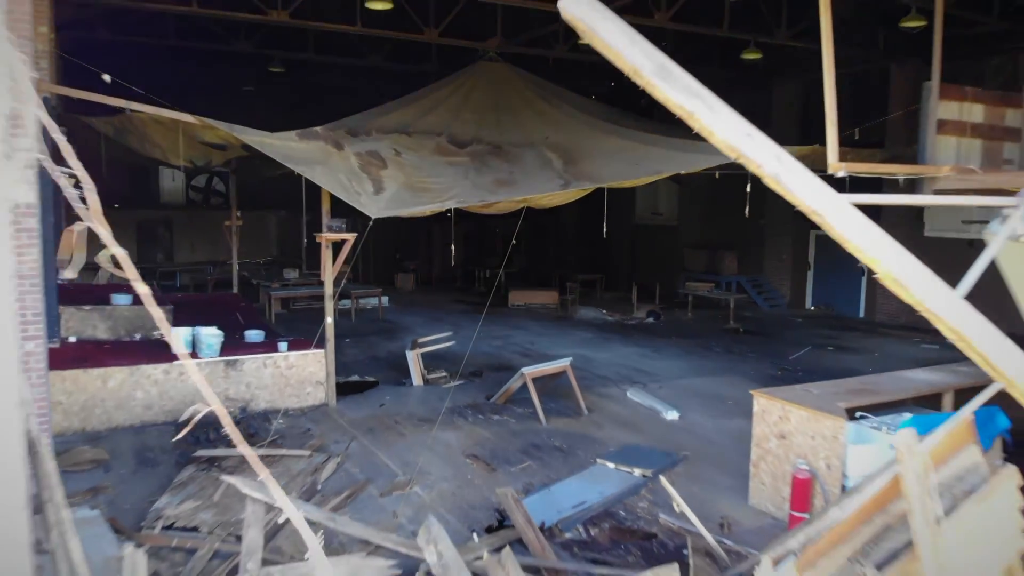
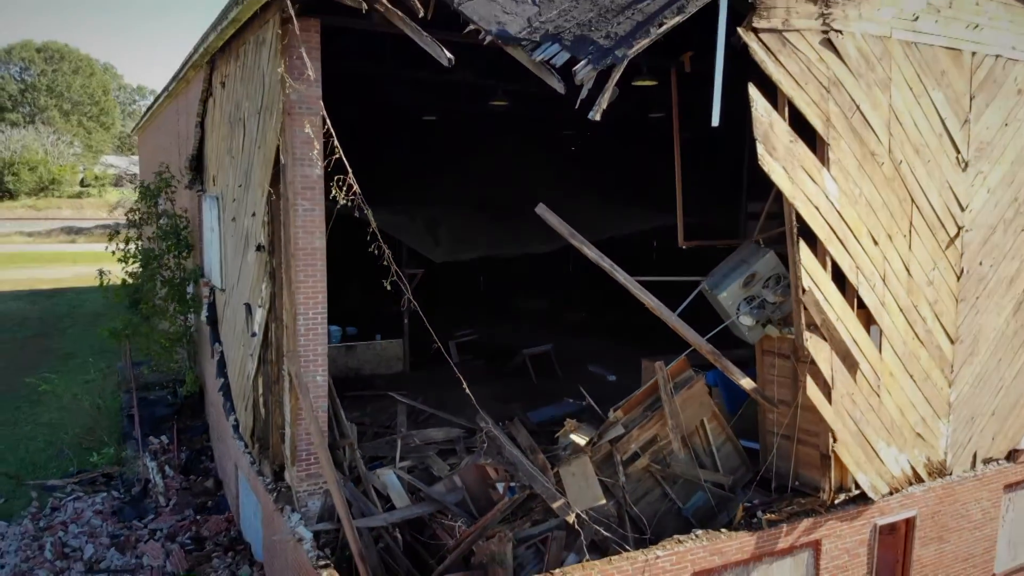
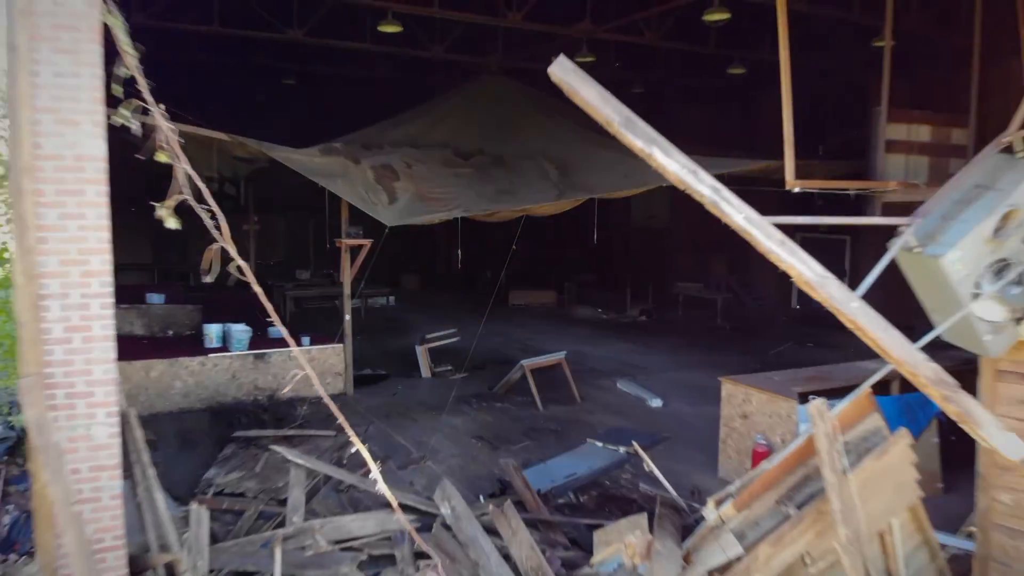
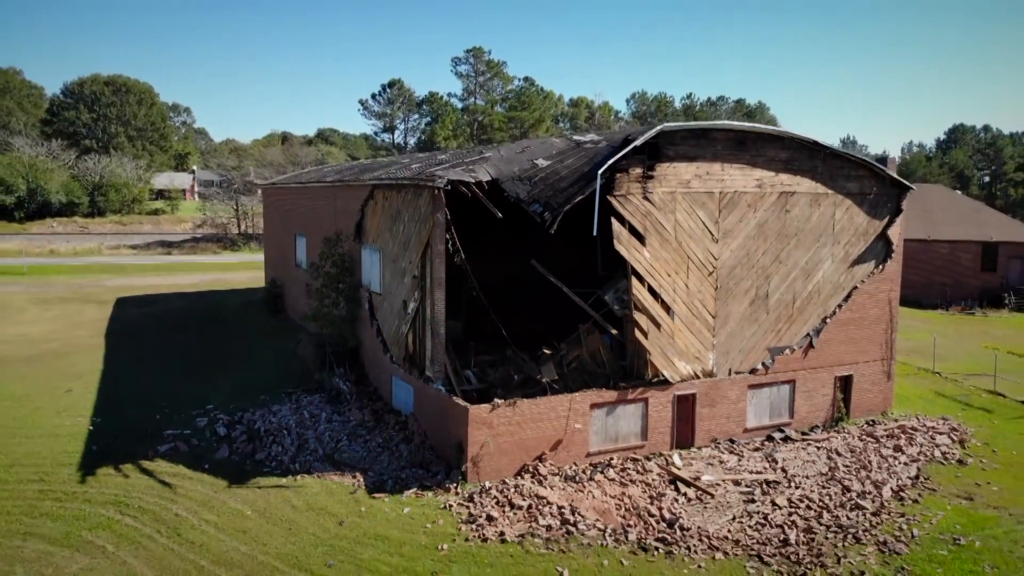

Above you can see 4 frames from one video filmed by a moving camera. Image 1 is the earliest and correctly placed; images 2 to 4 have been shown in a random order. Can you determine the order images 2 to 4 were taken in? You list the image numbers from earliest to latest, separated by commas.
3, 2, 4
